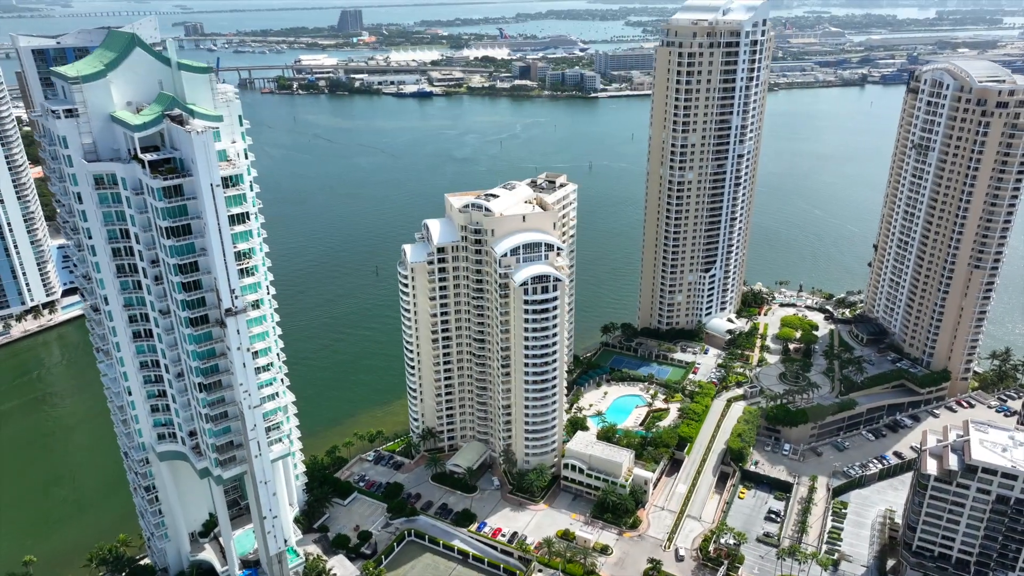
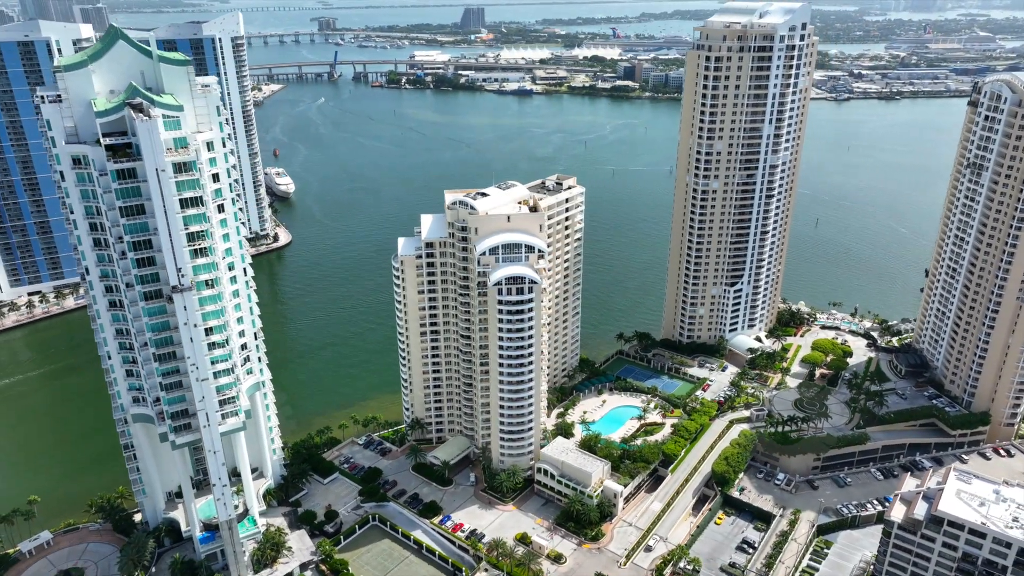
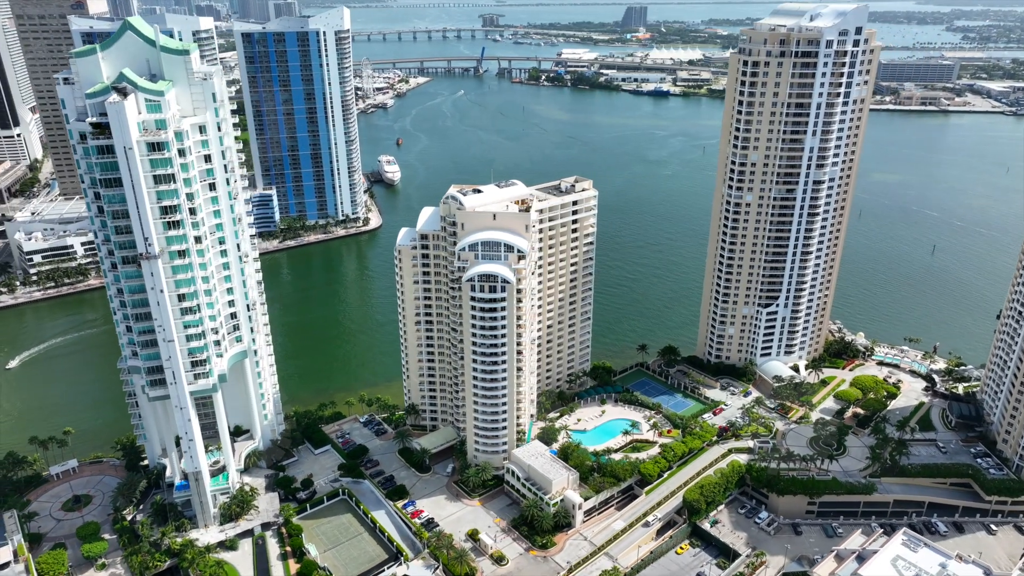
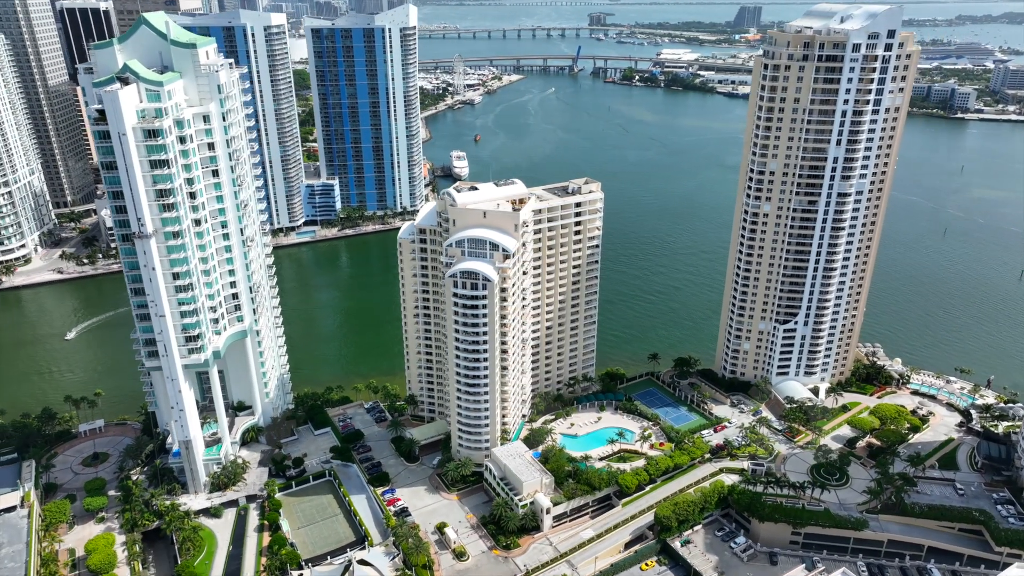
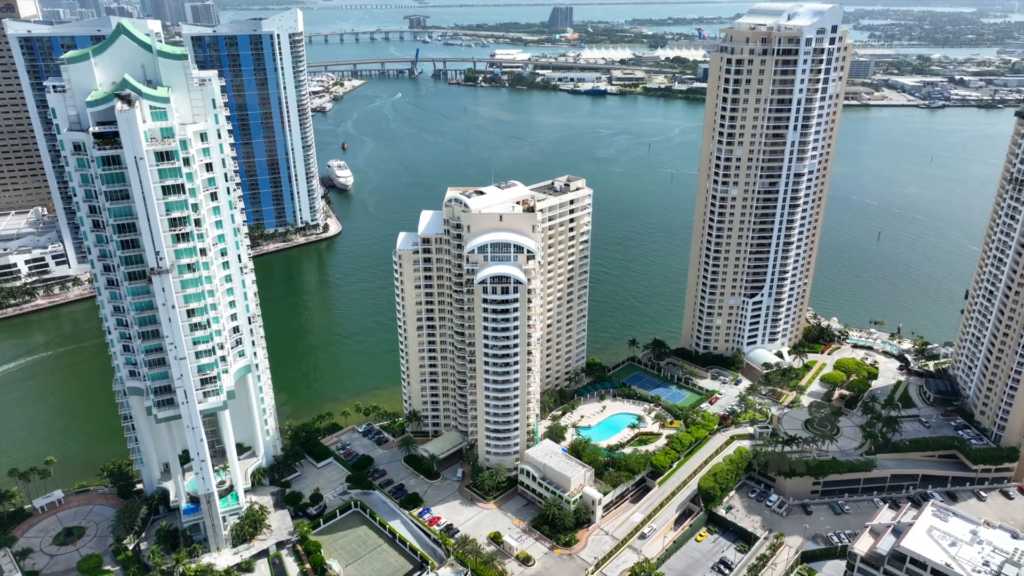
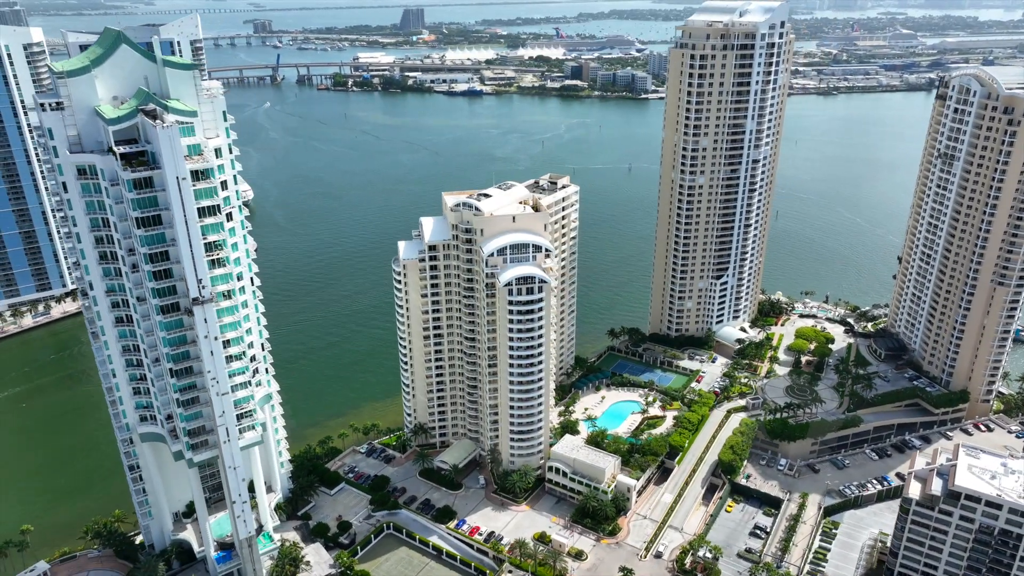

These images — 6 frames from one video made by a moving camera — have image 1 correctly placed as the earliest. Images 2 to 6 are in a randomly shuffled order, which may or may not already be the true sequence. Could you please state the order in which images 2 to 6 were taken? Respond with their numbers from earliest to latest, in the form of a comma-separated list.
6, 2, 5, 3, 4
